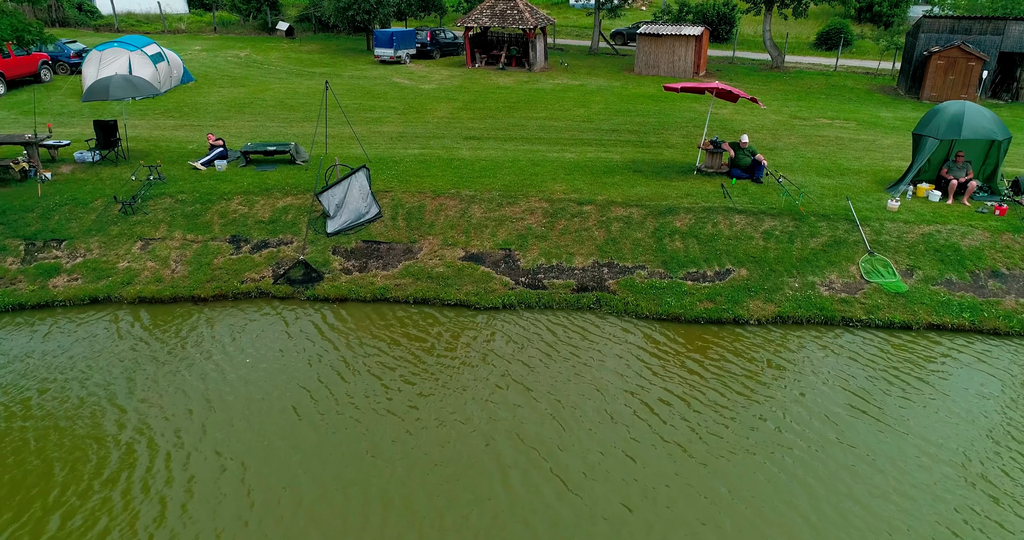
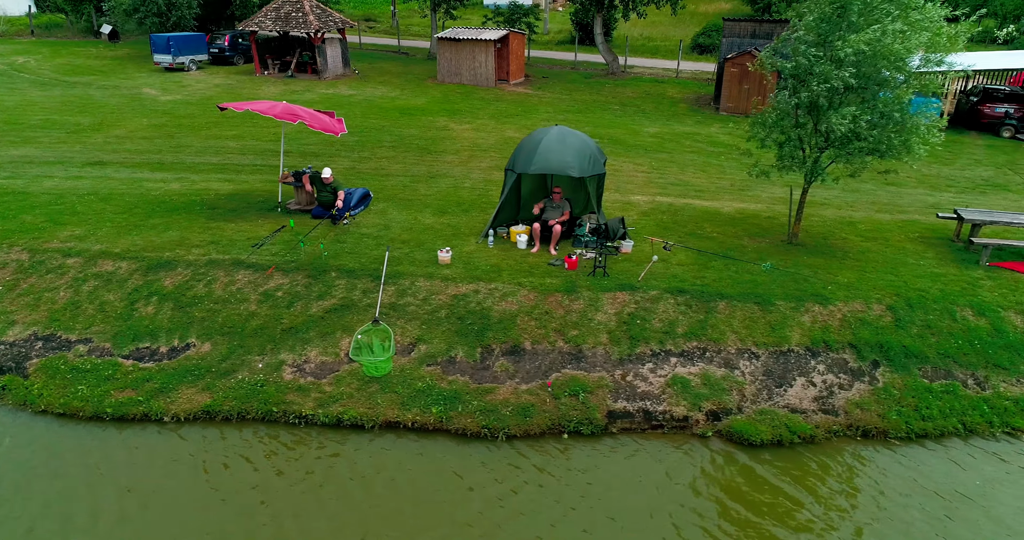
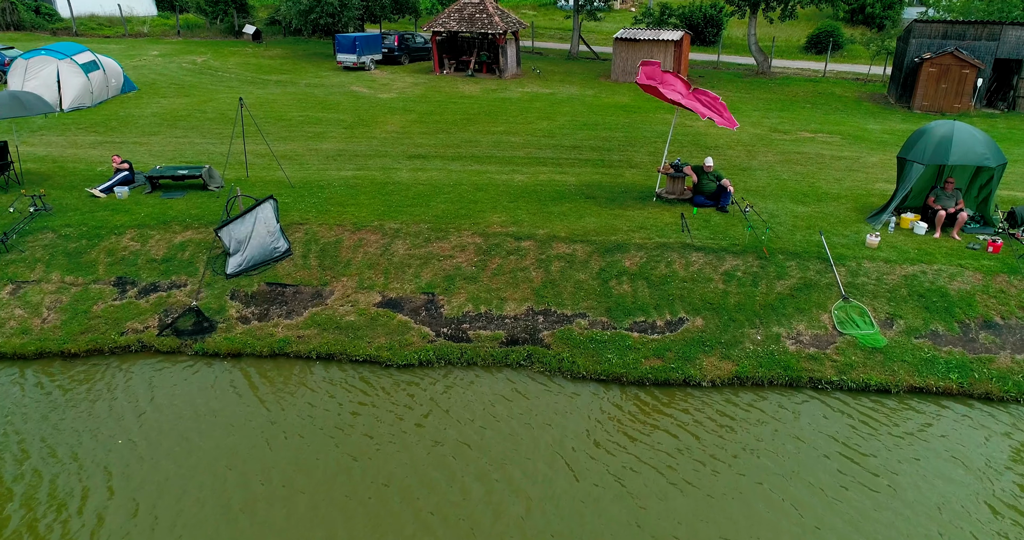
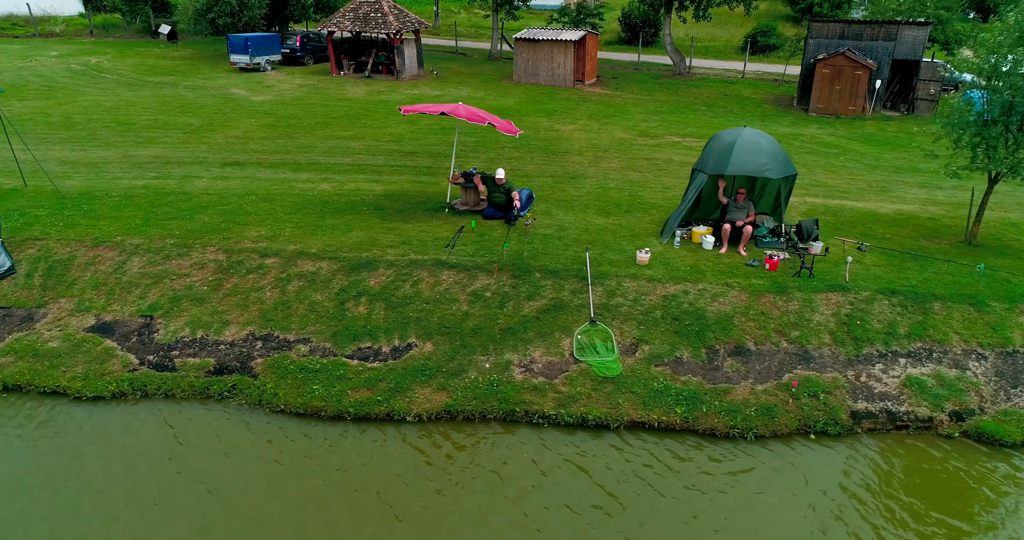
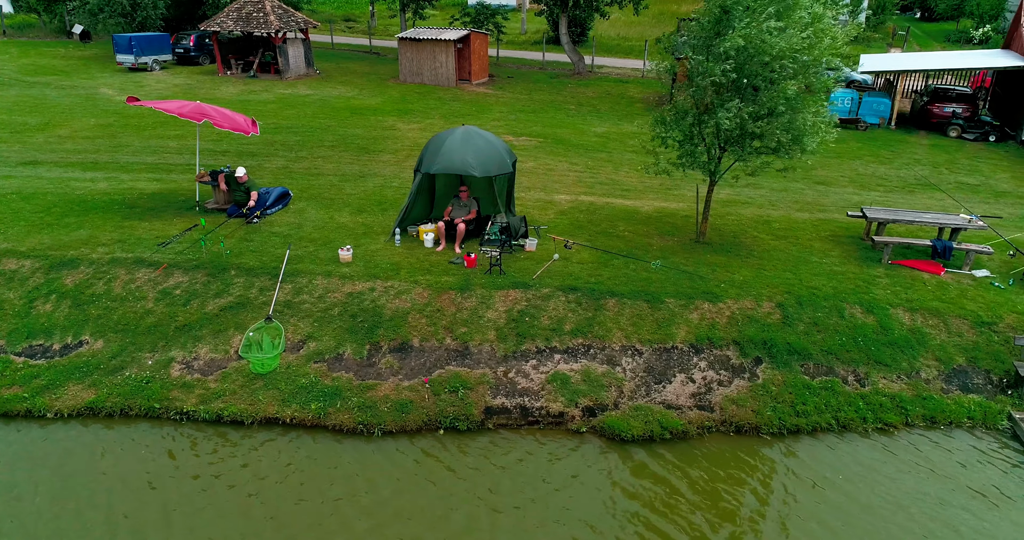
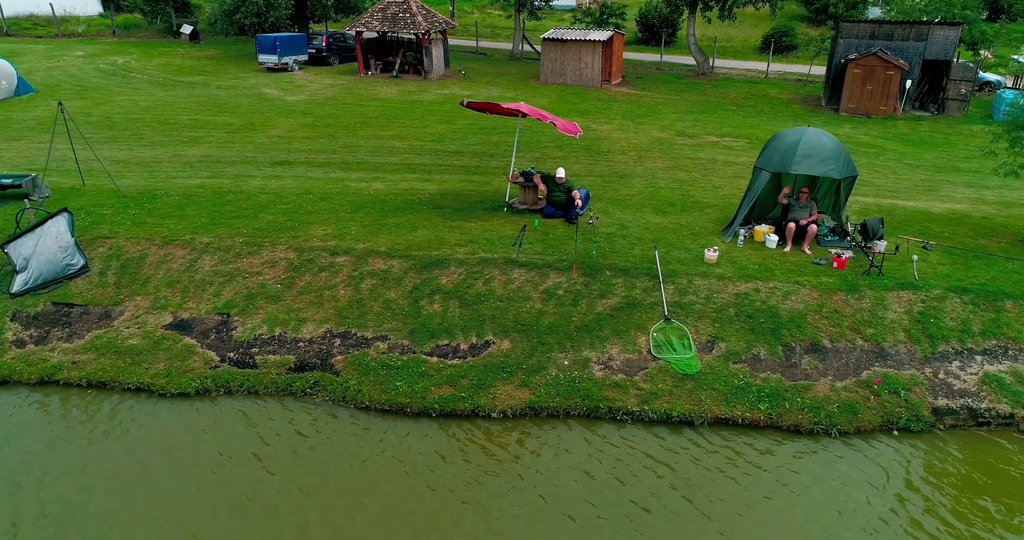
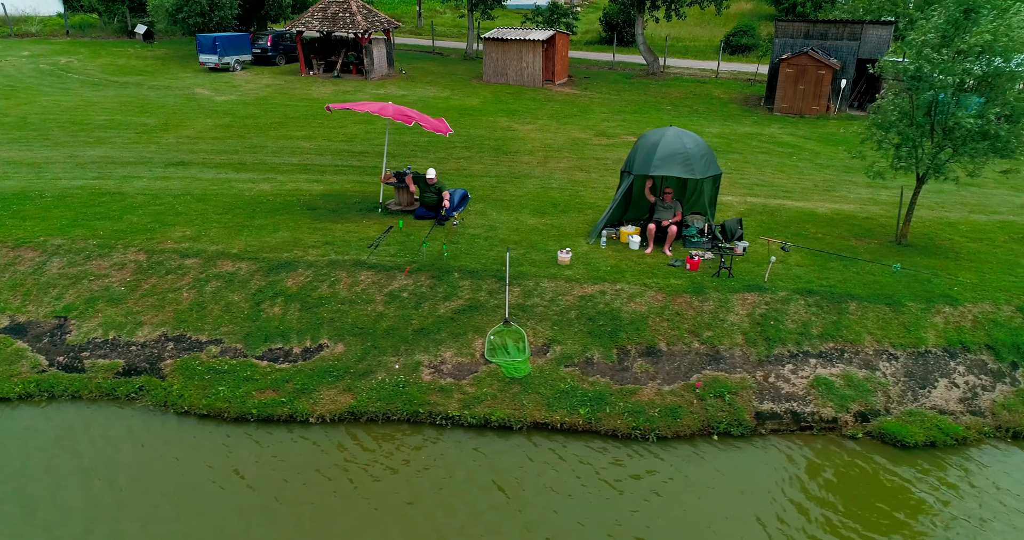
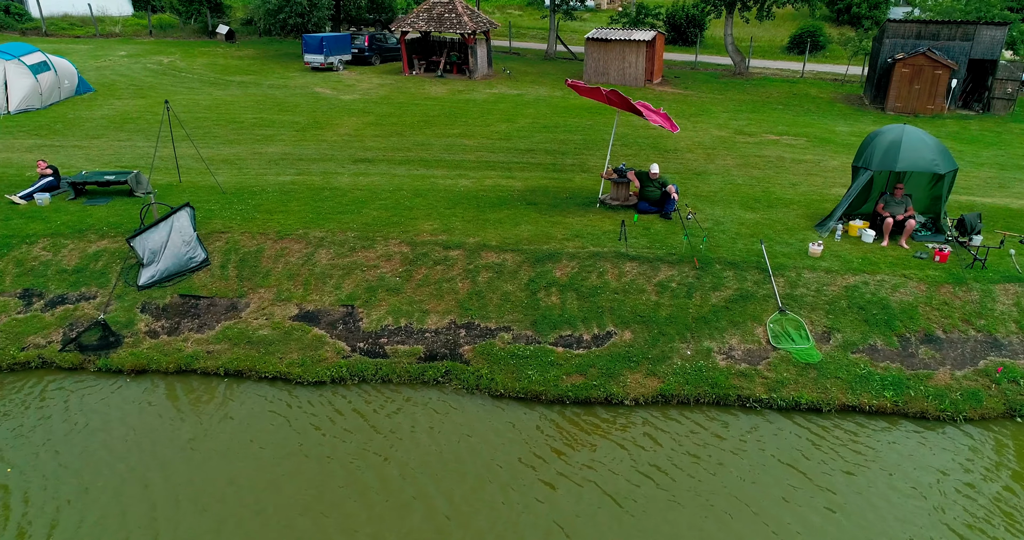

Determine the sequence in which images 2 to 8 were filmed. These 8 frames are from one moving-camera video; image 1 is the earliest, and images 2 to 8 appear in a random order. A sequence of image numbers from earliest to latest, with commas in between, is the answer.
3, 8, 6, 4, 7, 2, 5
